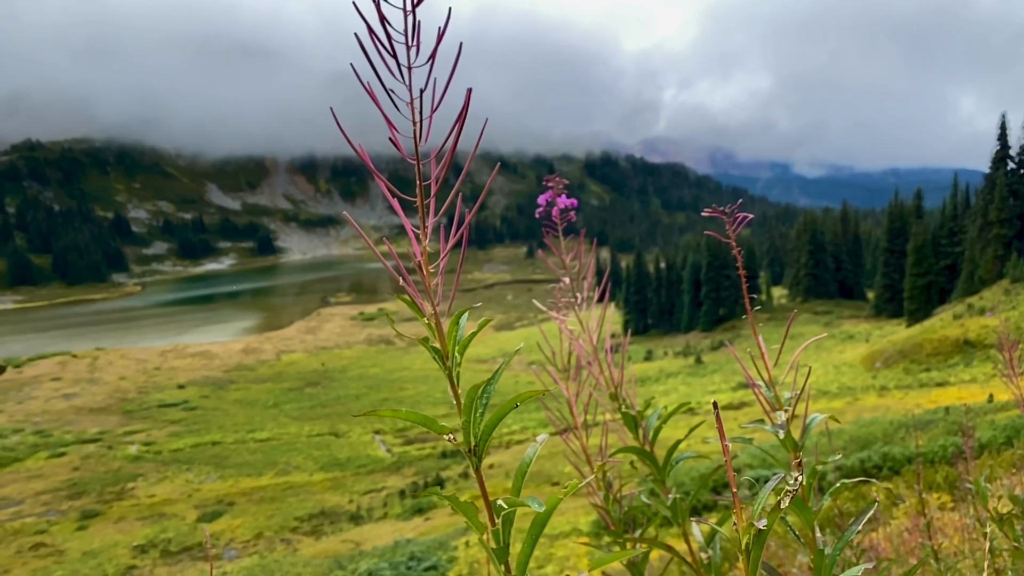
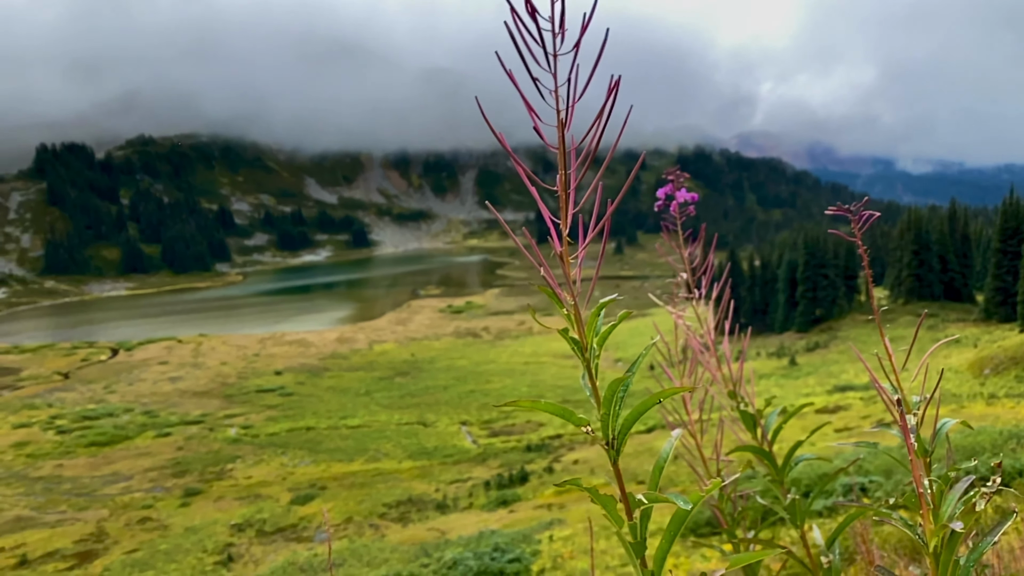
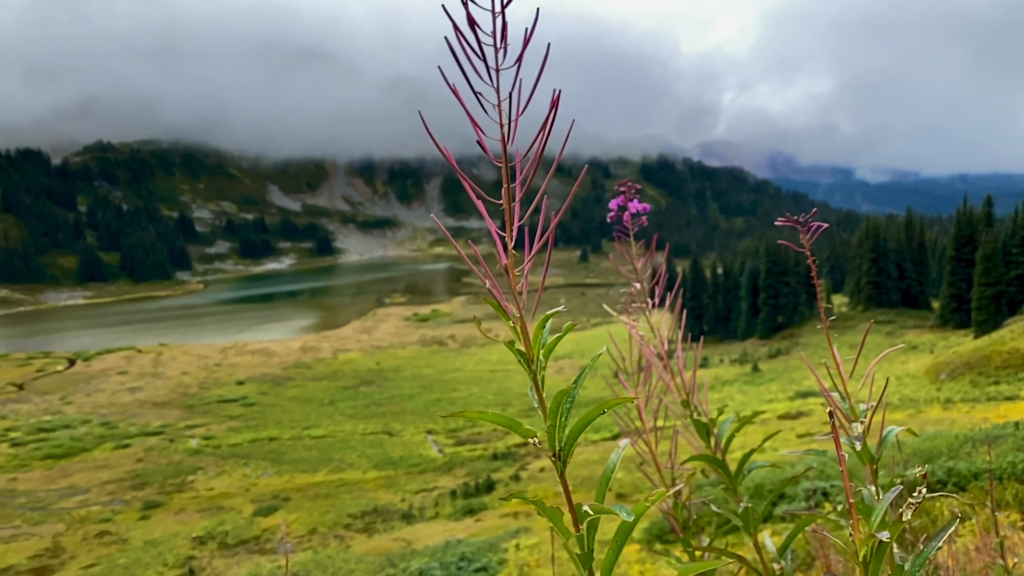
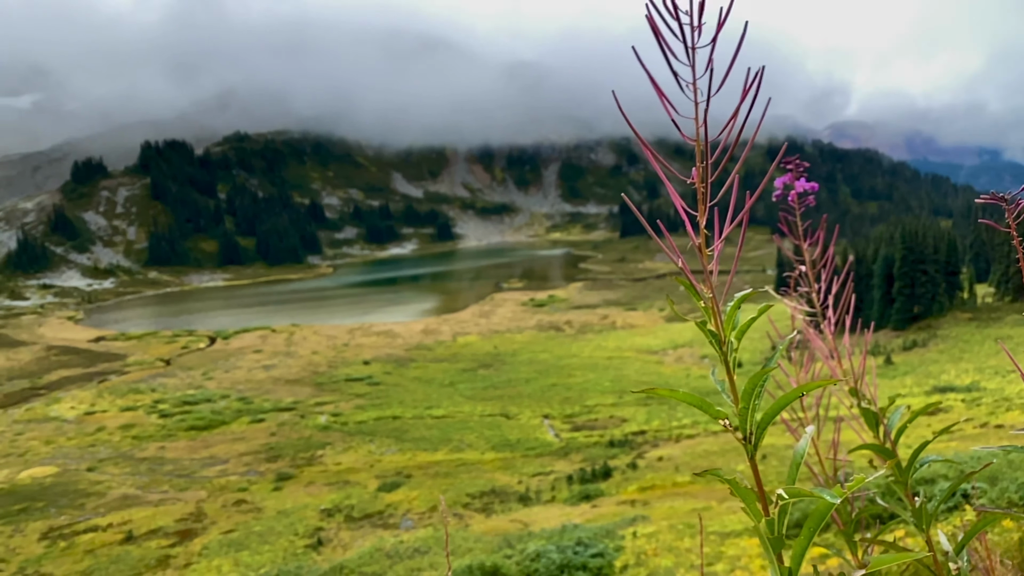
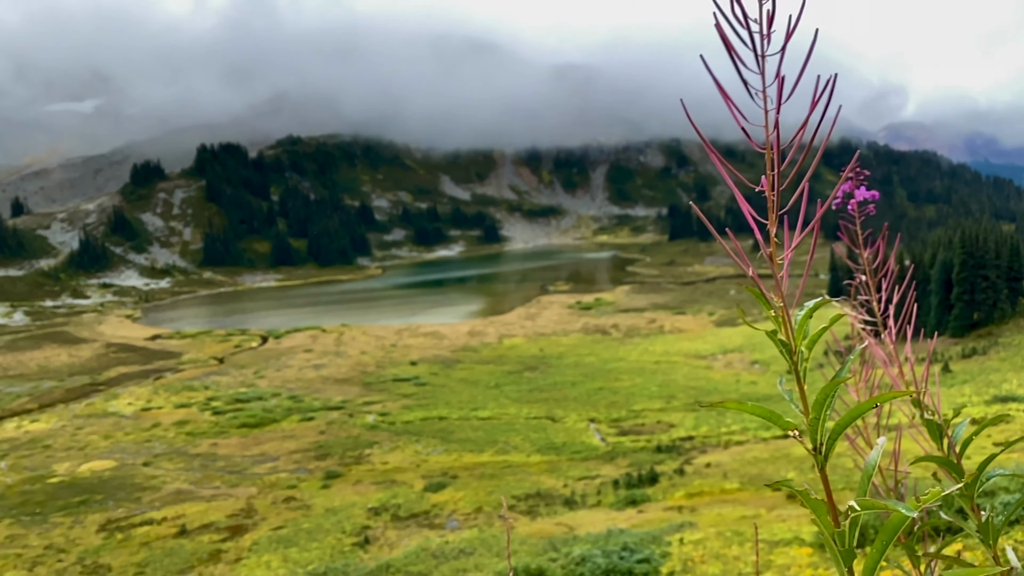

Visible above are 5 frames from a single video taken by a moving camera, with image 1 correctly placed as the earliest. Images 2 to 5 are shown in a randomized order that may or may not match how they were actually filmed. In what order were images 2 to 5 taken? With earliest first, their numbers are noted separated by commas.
3, 2, 4, 5
